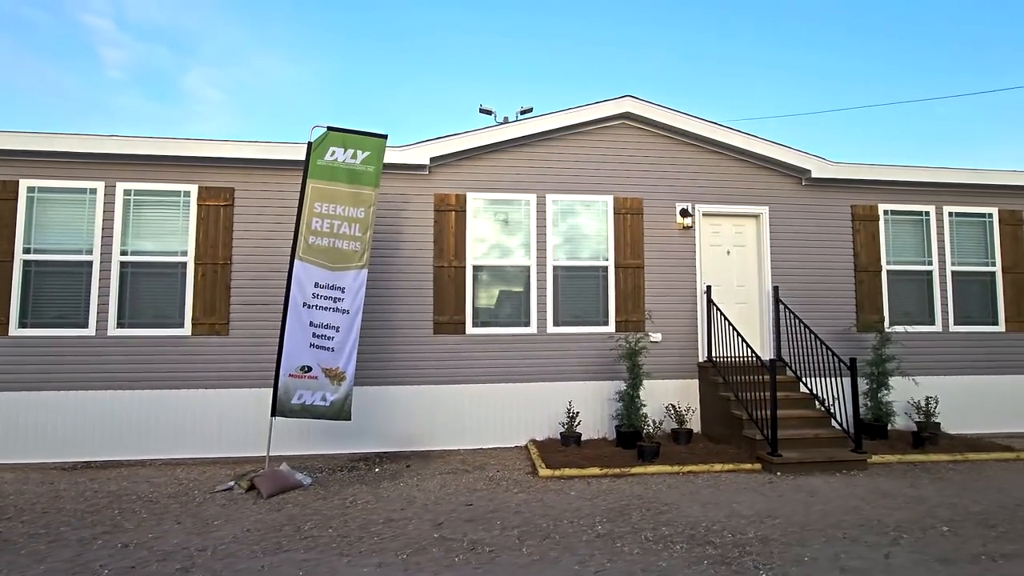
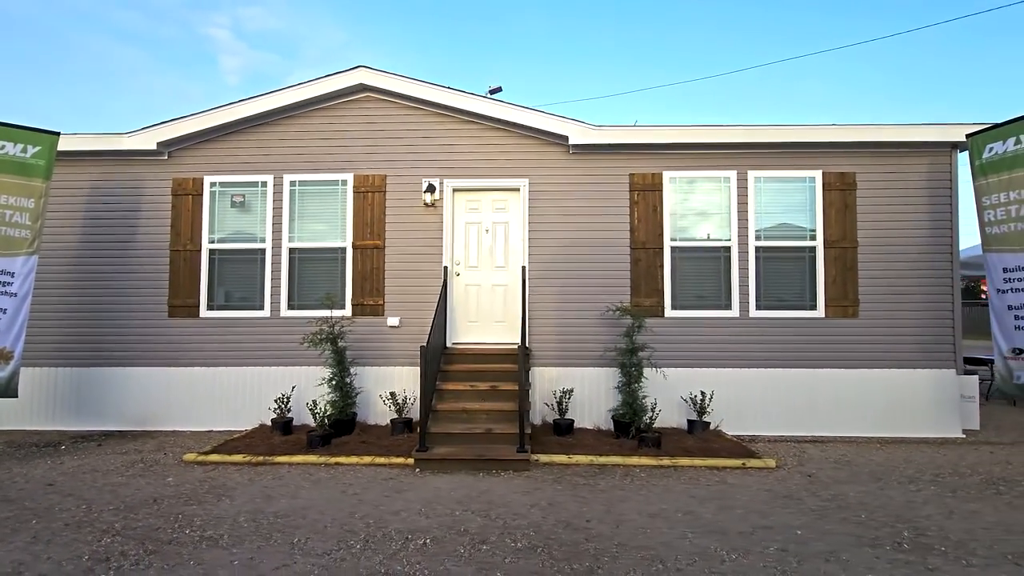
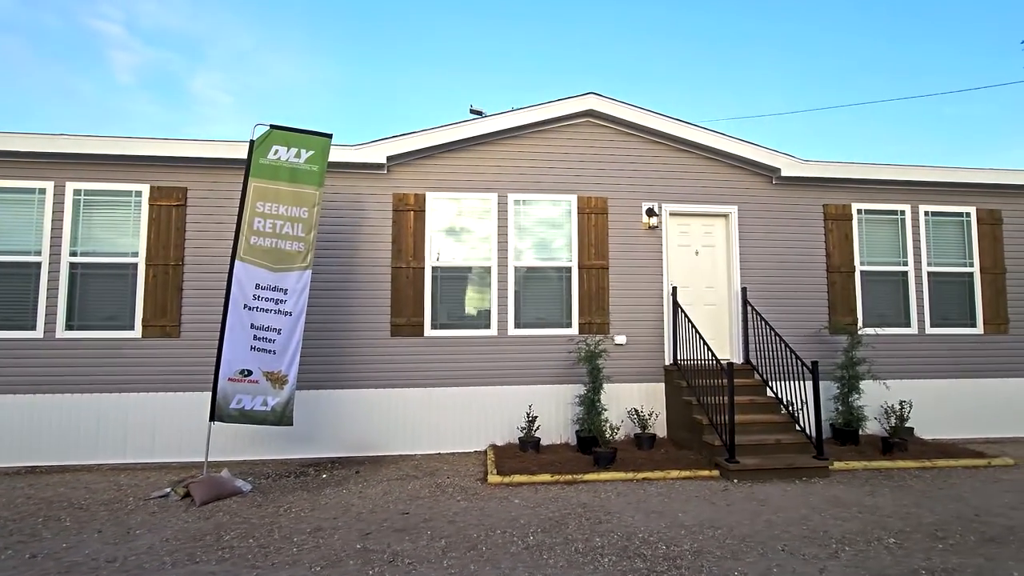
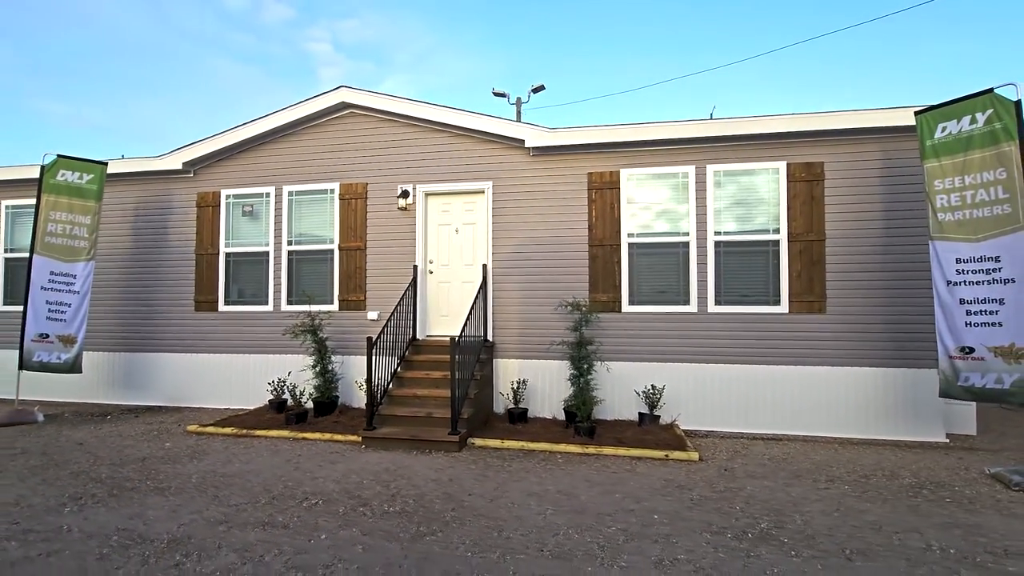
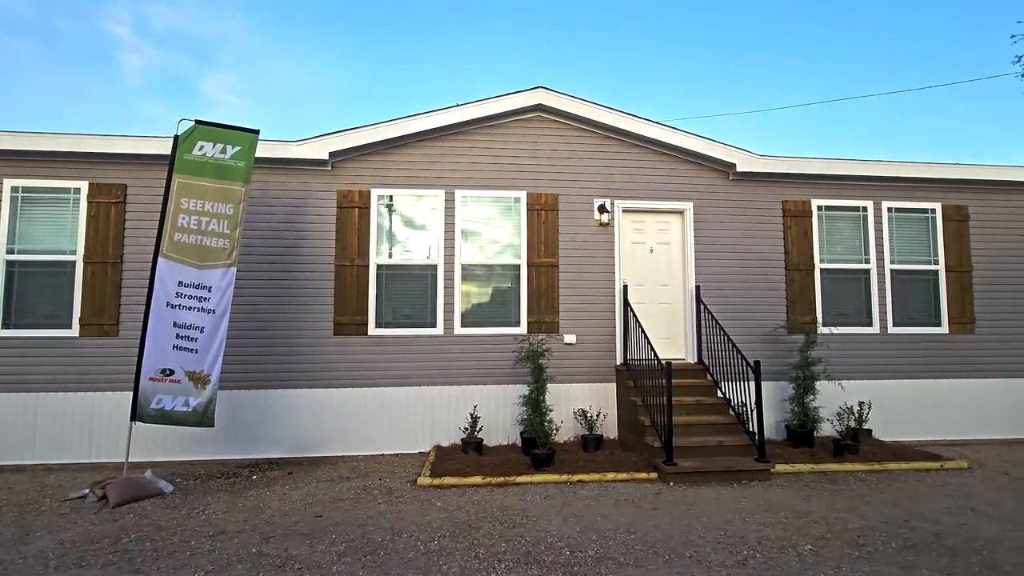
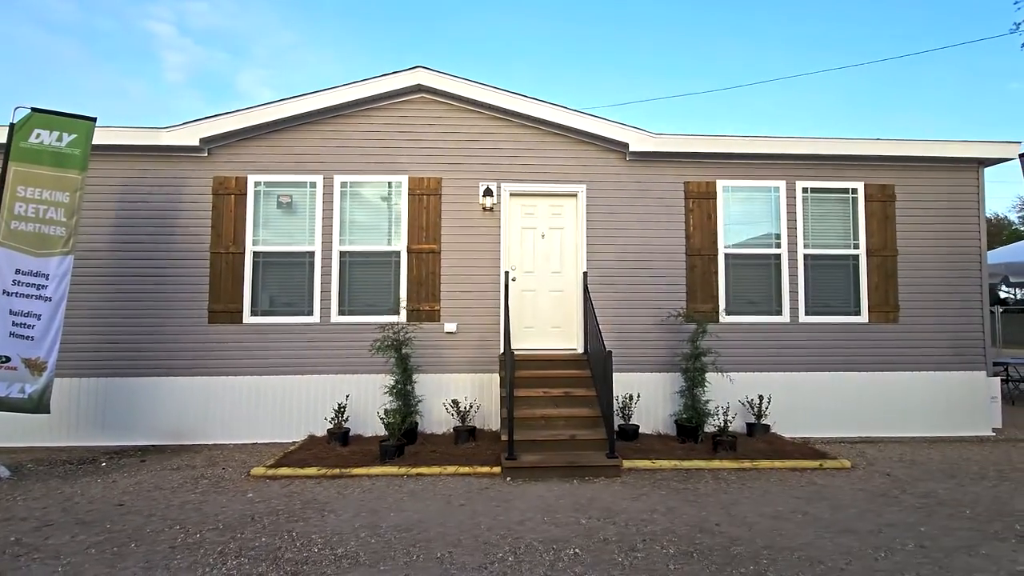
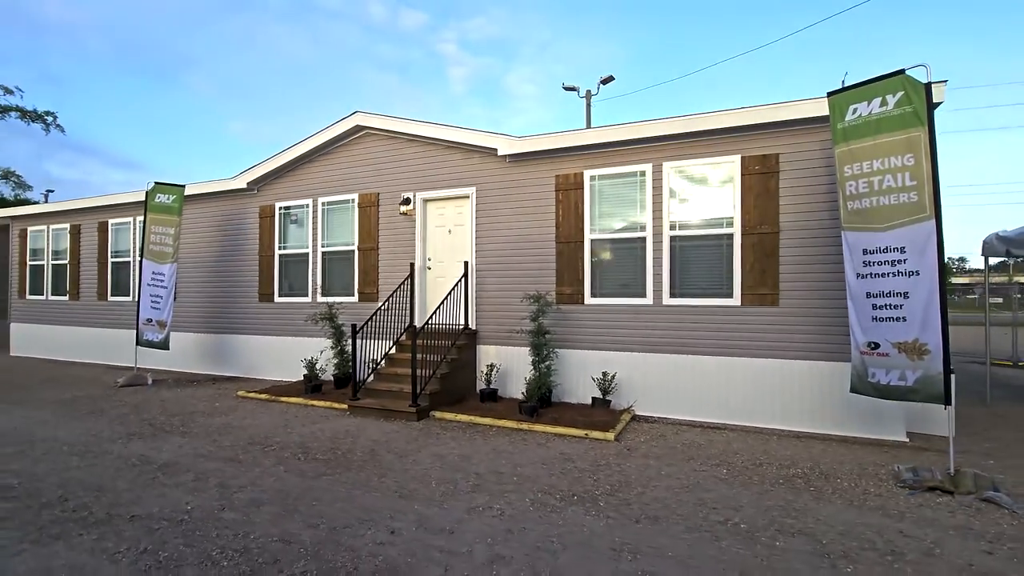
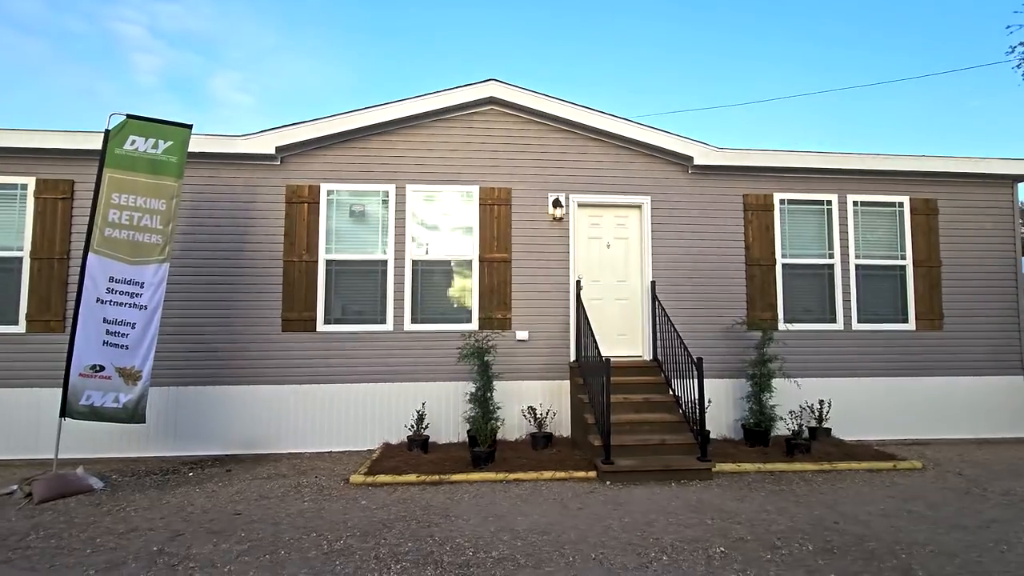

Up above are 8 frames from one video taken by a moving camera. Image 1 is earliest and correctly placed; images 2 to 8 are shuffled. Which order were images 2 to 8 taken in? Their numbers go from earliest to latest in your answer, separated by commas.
3, 5, 8, 6, 2, 4, 7
